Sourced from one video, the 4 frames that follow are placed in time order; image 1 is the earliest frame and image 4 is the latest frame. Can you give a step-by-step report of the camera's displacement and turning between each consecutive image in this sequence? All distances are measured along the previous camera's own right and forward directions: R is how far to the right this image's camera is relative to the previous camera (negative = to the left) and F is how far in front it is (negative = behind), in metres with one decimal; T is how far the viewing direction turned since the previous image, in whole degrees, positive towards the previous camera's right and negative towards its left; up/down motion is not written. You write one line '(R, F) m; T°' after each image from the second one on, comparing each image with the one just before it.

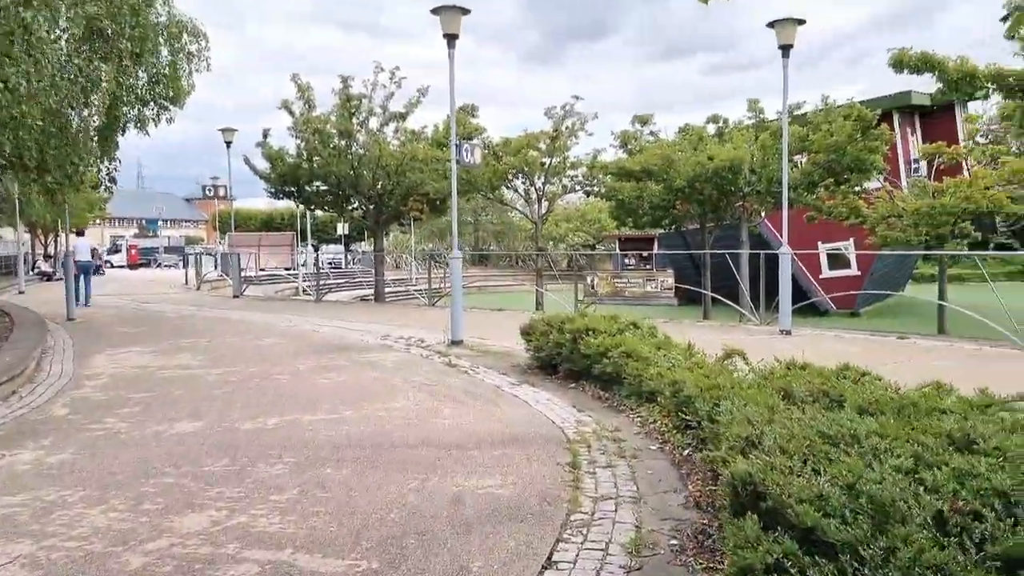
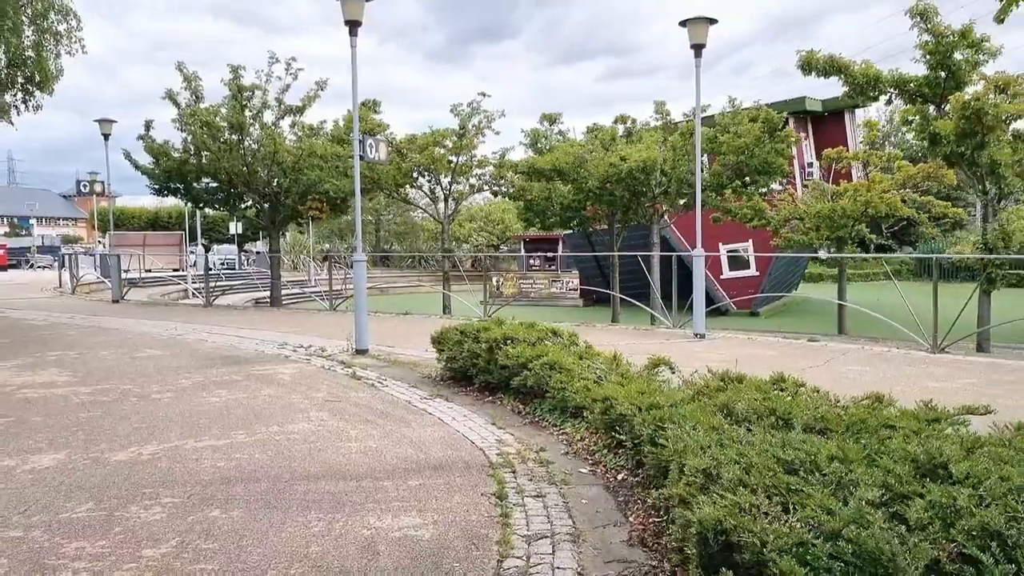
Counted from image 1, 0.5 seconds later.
(-0.1, +0.6) m; +7°
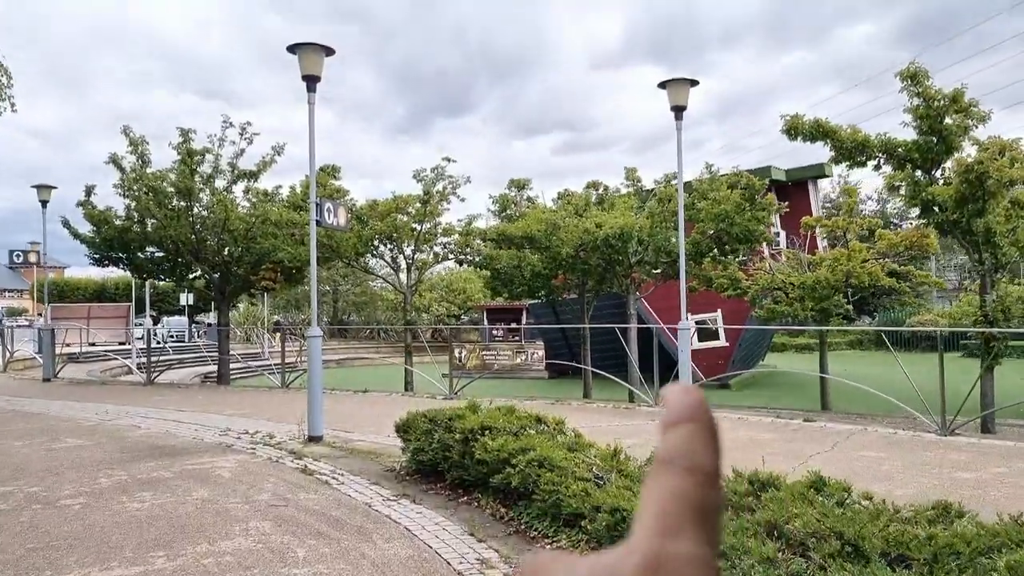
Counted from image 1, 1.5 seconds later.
(-0.2, +1.0) m; +3°
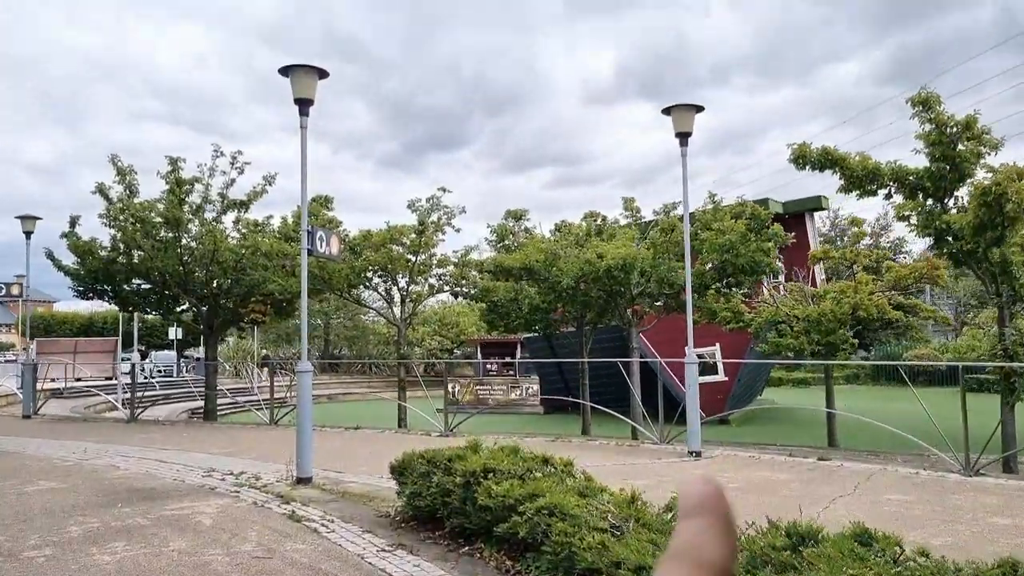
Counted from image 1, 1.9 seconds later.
(-0.1, +0.4) m; +1°
